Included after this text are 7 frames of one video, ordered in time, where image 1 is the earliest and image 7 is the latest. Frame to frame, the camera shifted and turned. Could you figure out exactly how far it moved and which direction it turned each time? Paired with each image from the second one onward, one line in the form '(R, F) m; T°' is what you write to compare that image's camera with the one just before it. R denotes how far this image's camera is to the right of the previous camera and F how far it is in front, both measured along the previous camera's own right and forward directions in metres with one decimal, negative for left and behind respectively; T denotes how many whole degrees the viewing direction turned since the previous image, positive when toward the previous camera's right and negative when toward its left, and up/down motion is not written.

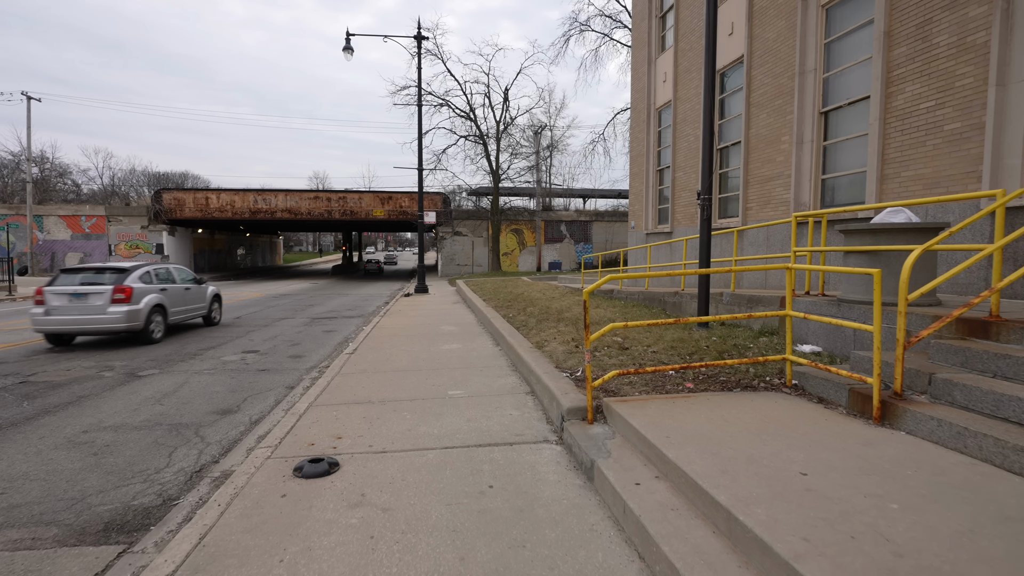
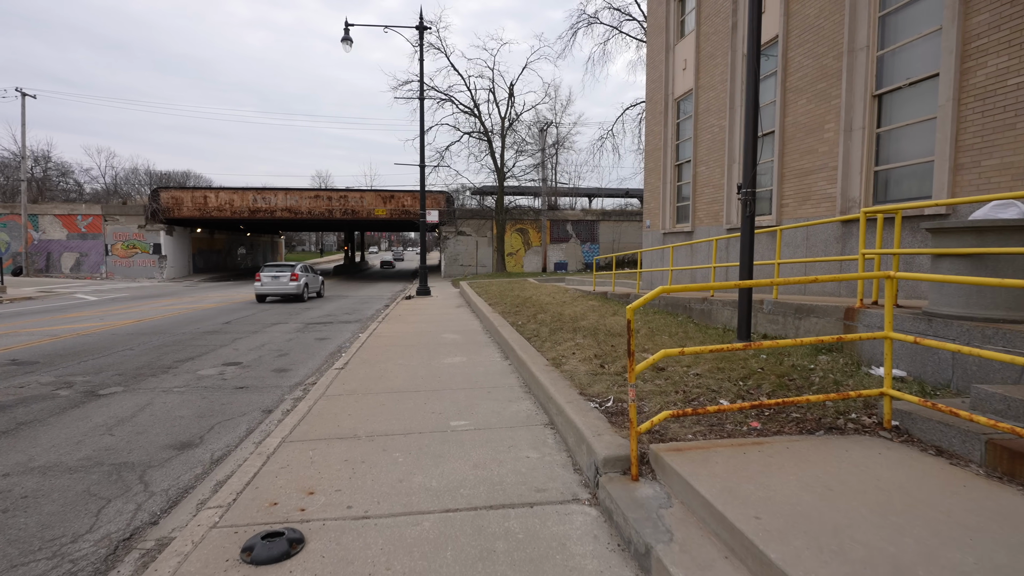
(-0.1, +1.0) m; 0°
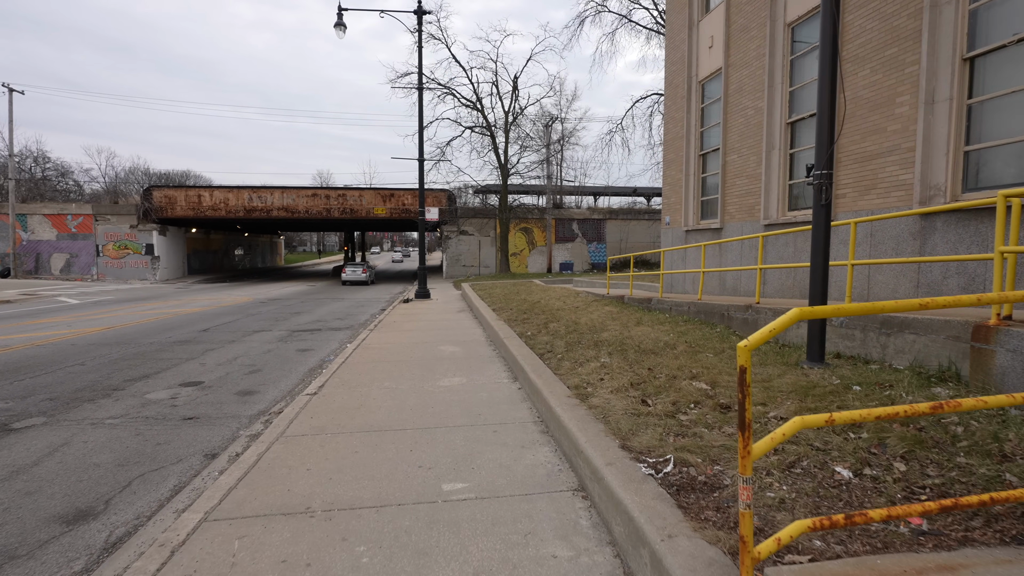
(-0.1, +1.3) m; 0°
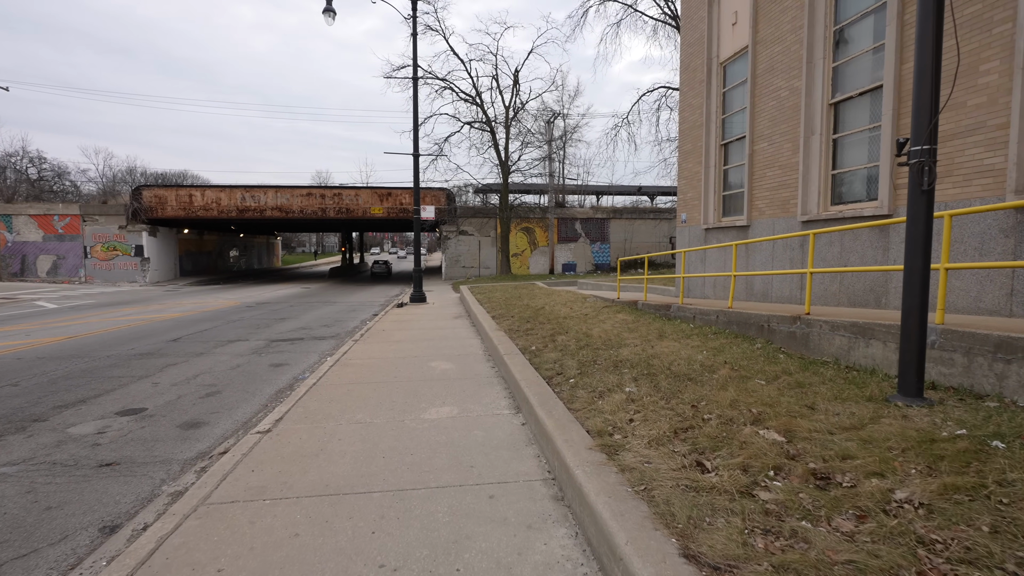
(0.0, +1.2) m; 0°
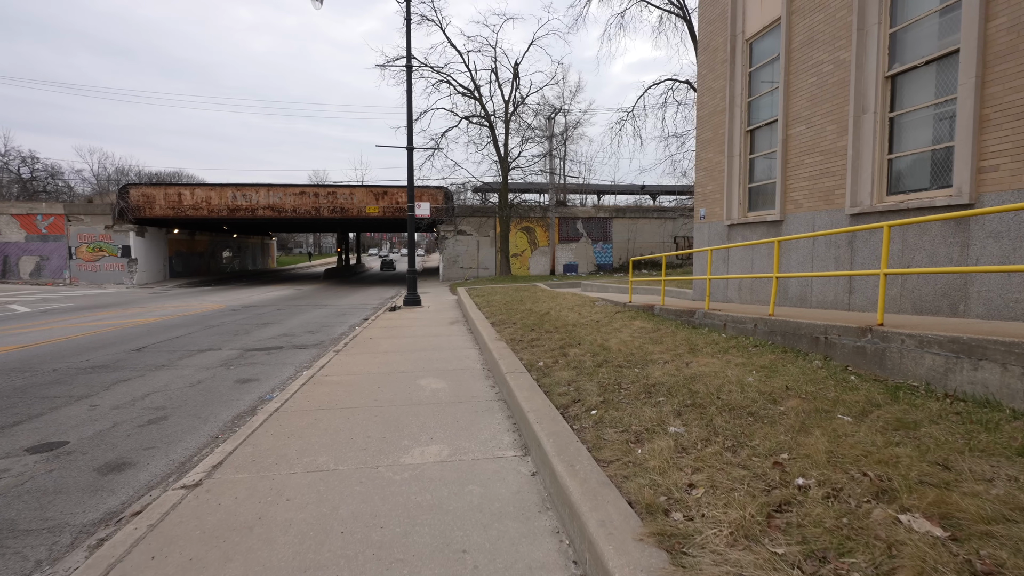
(-0.1, +1.1) m; 0°
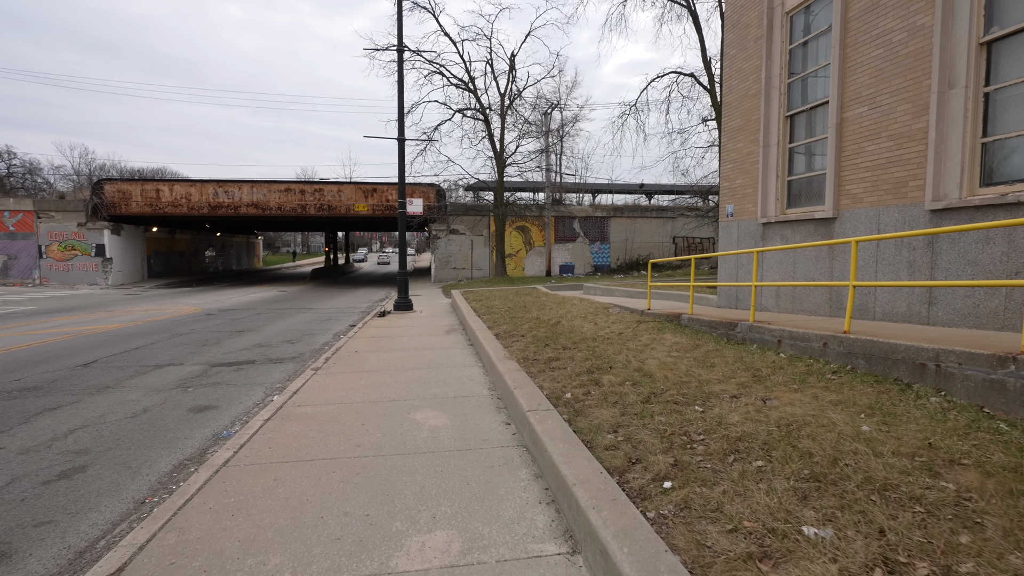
(-0.3, +1.3) m; +1°
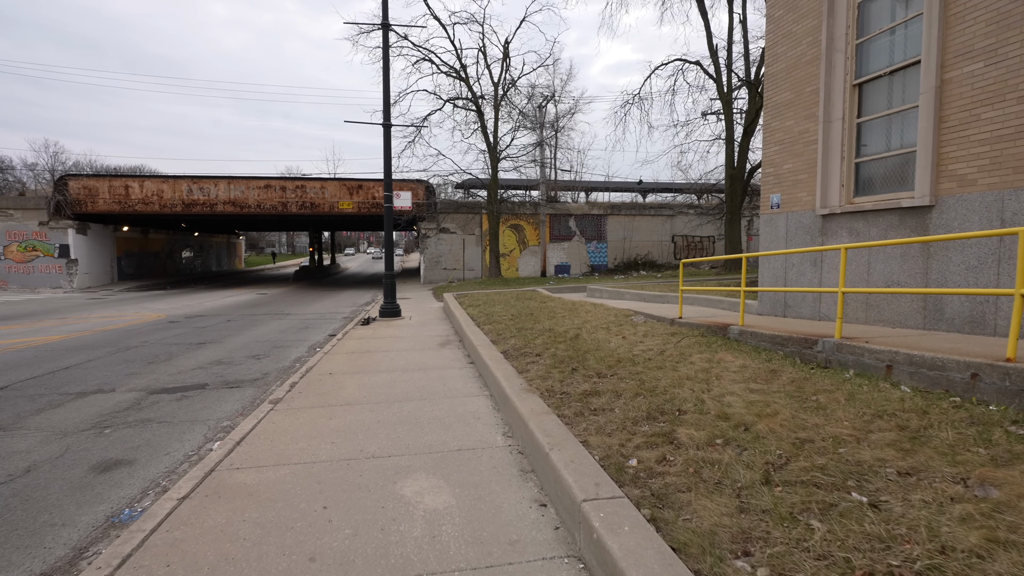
(-0.3, +1.6) m; +1°
